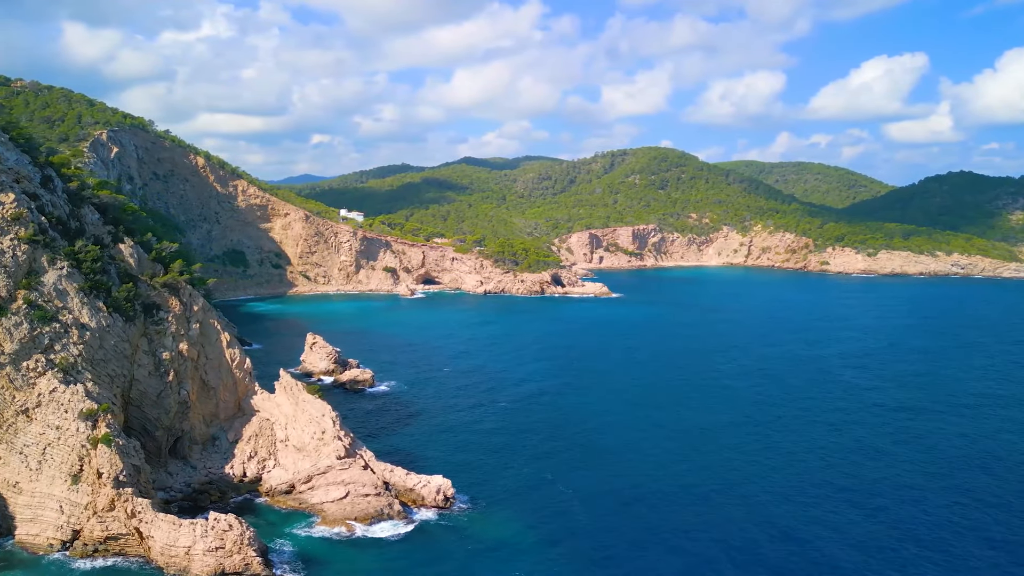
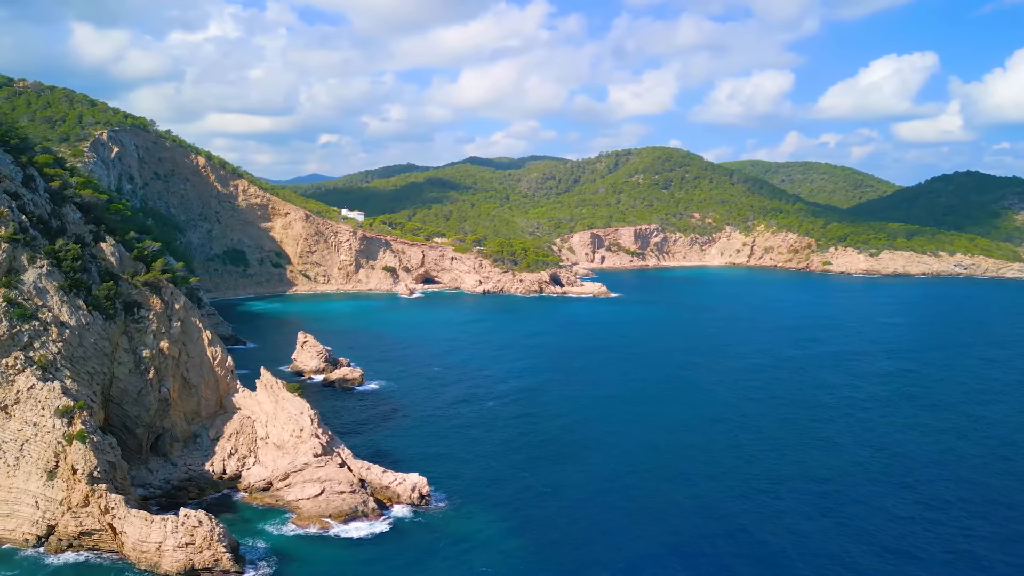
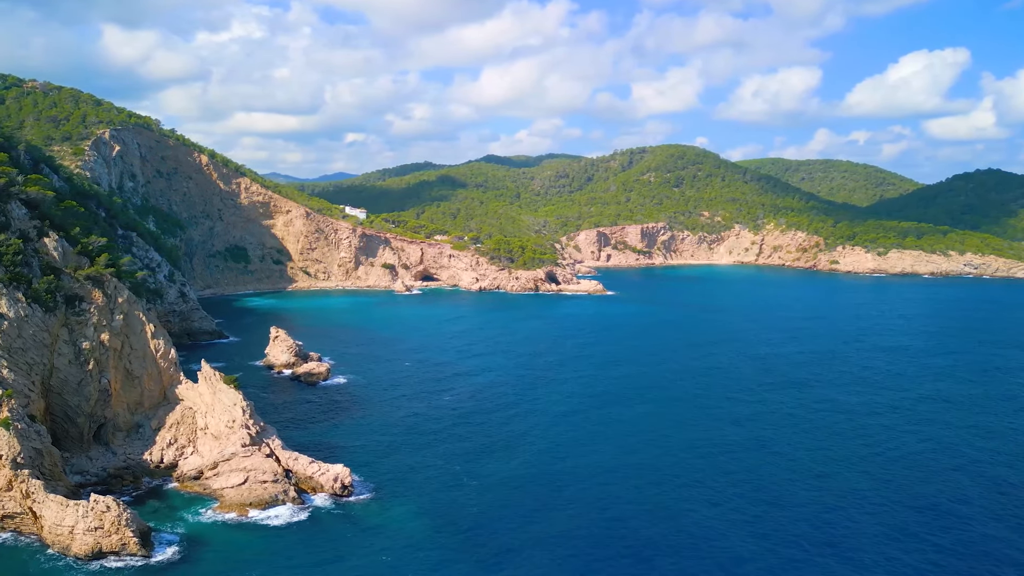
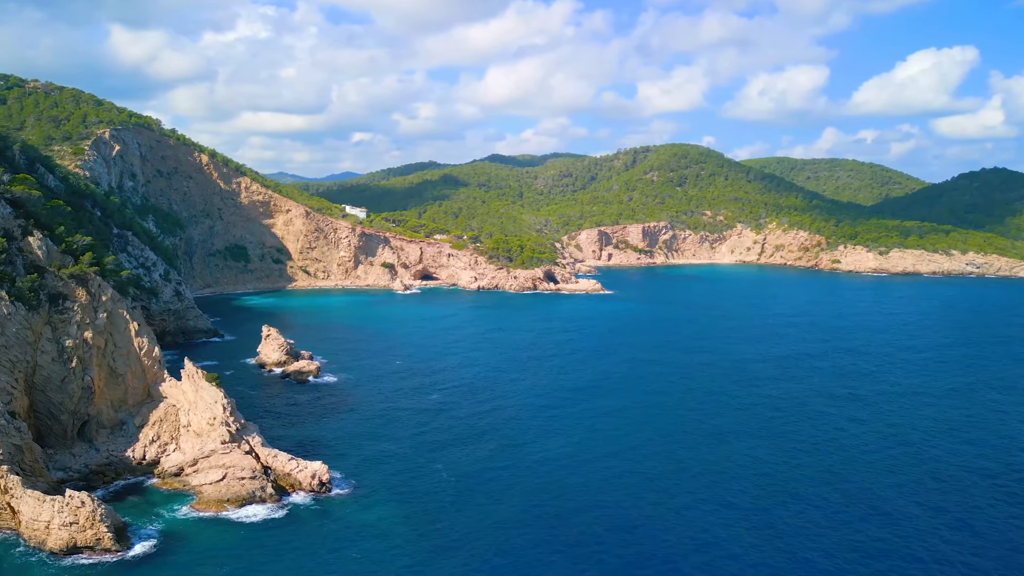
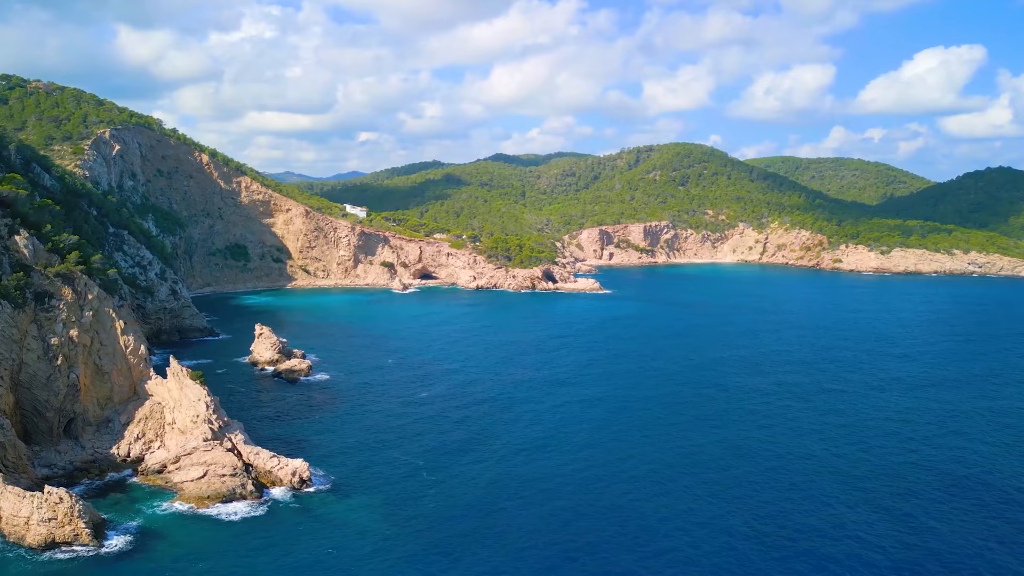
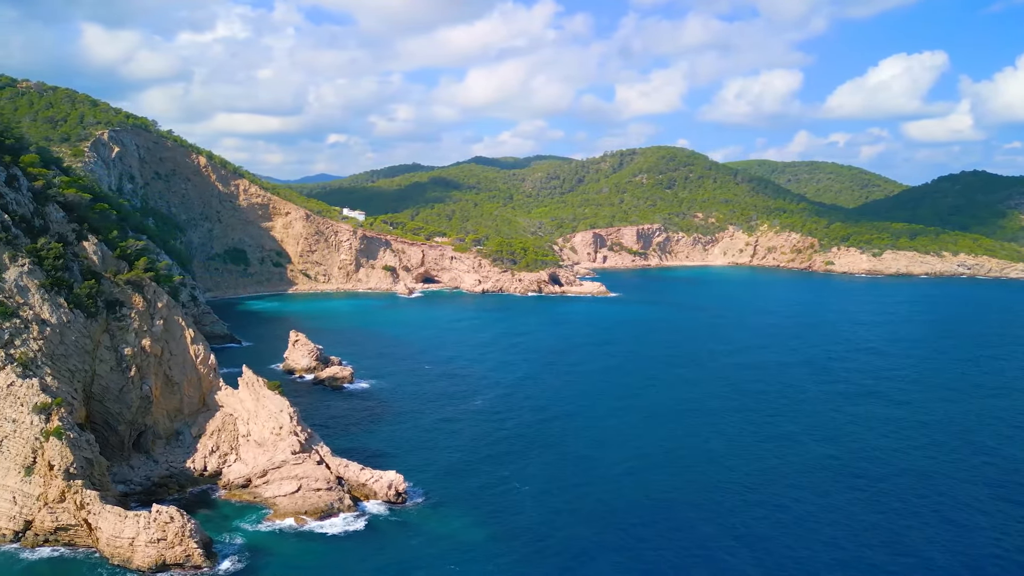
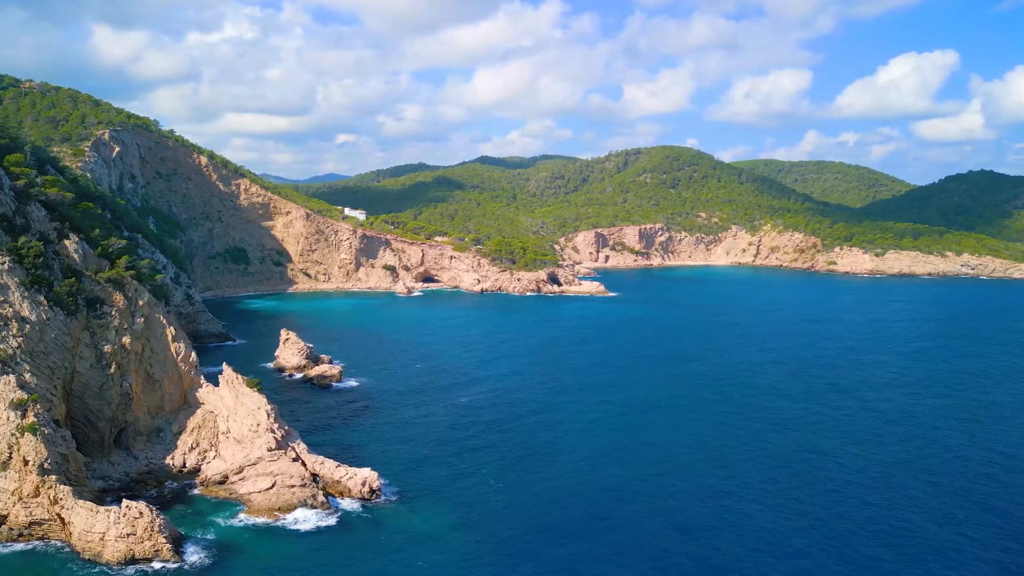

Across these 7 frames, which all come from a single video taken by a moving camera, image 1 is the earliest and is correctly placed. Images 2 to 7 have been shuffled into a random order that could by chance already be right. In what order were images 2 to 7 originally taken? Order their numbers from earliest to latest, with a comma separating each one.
2, 6, 7, 3, 4, 5
